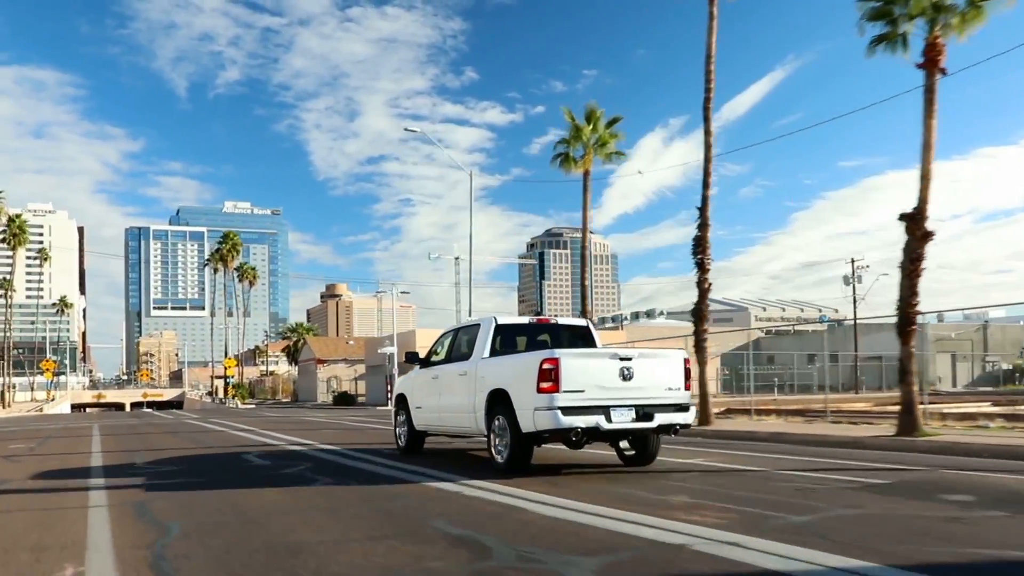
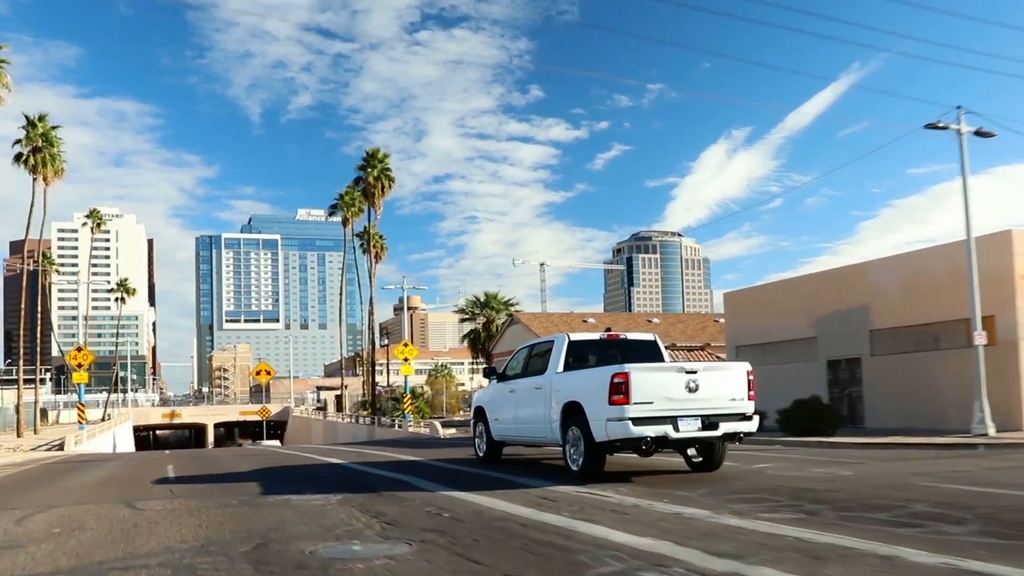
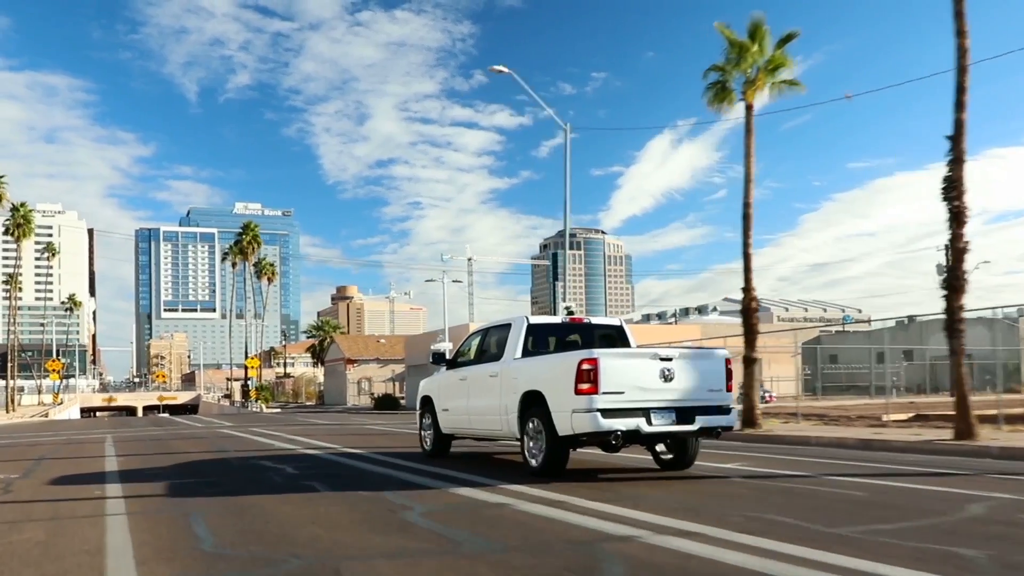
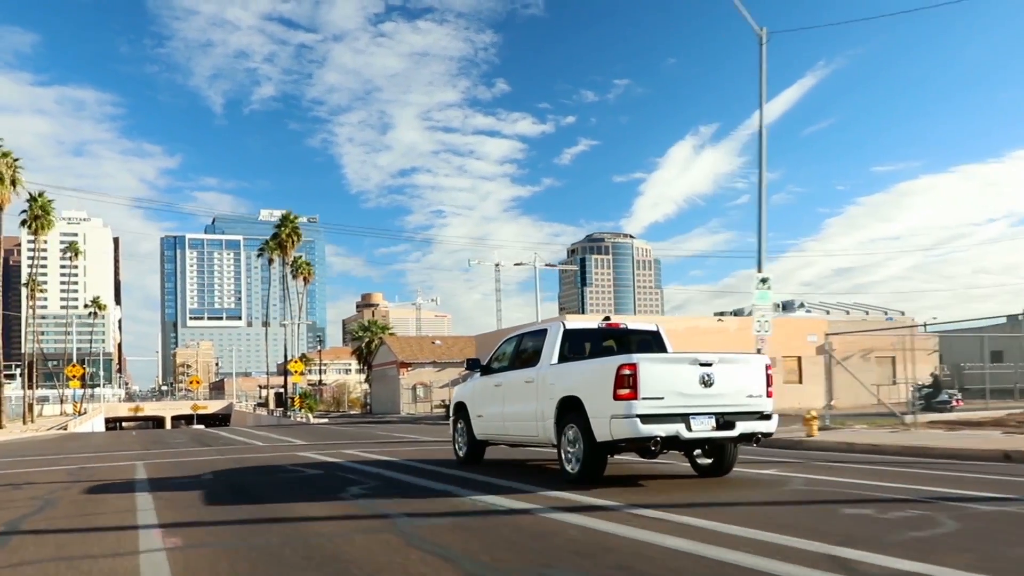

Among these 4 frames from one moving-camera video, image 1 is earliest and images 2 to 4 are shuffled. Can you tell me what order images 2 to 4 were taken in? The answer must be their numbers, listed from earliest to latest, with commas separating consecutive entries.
3, 4, 2
